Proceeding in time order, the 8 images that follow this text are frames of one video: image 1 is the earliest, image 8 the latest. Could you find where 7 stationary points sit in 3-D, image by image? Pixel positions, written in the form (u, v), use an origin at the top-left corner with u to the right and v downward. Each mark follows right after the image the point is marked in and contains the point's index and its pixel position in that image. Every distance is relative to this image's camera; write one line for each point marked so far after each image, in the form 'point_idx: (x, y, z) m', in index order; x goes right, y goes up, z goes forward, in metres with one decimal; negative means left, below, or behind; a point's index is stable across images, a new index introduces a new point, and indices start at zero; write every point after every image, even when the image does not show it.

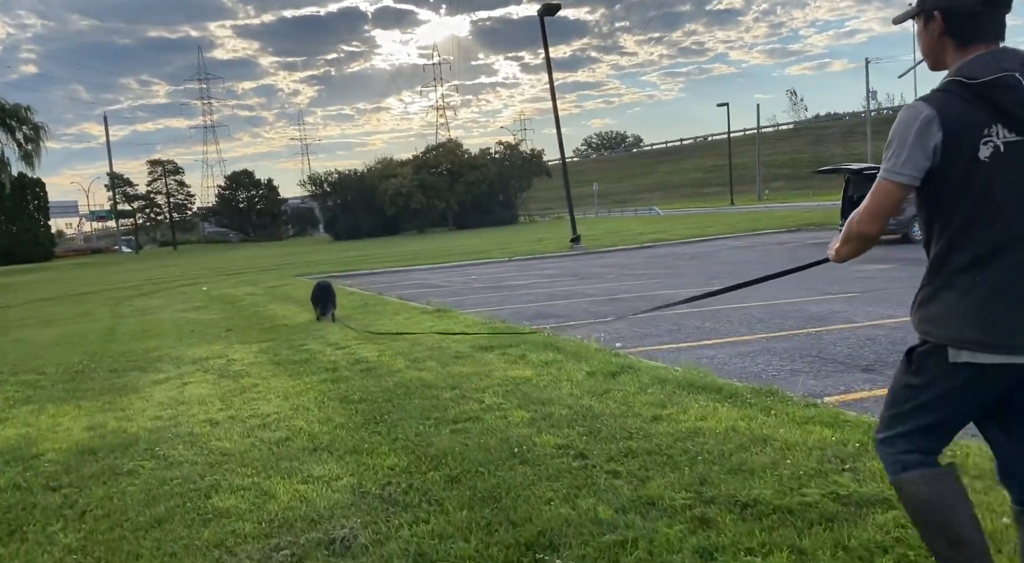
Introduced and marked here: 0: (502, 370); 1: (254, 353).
0: (-0.1, -0.6, +6.0) m
1: (-2.5, -0.7, +8.4) m
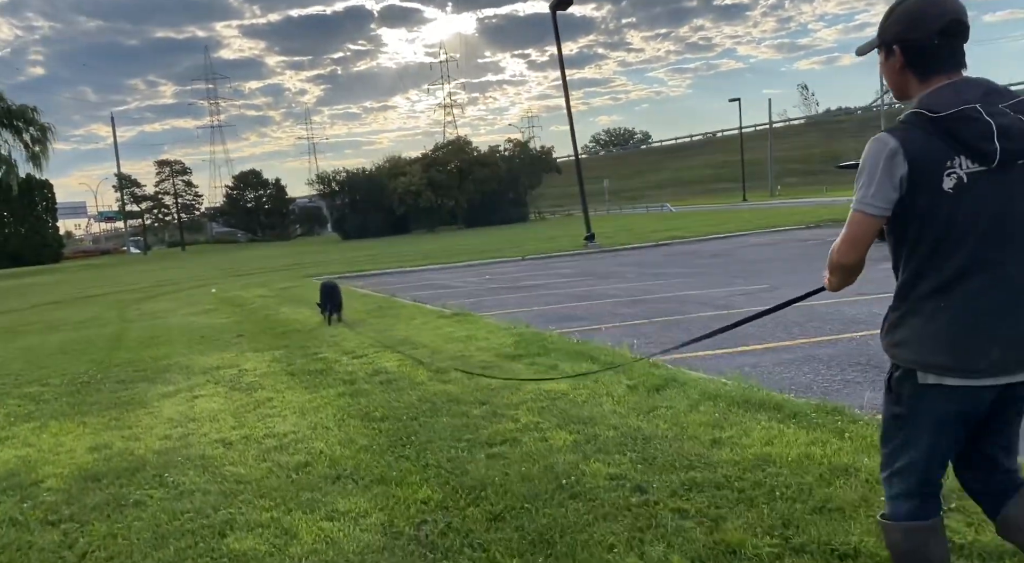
0: (+0.1, -0.7, +5.7) m
1: (-2.3, -0.8, +8.0) m
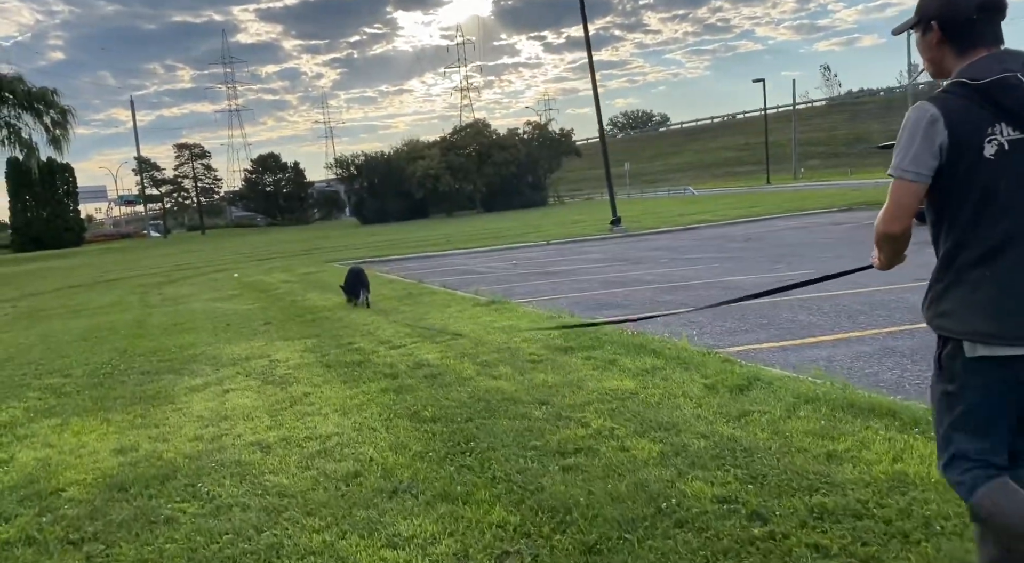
0: (+0.5, -0.6, +5.2) m
1: (-1.9, -0.6, +7.6) m
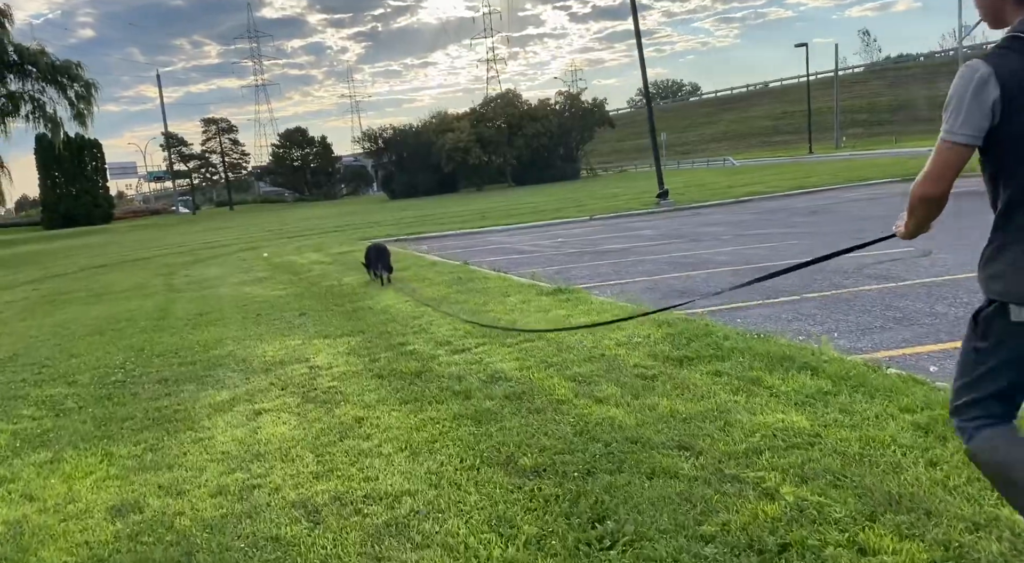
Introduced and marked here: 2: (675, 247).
0: (+1.0, -0.6, +3.9) m
1: (-1.3, -0.6, +6.4) m
2: (+2.9, +0.6, +14.9) m
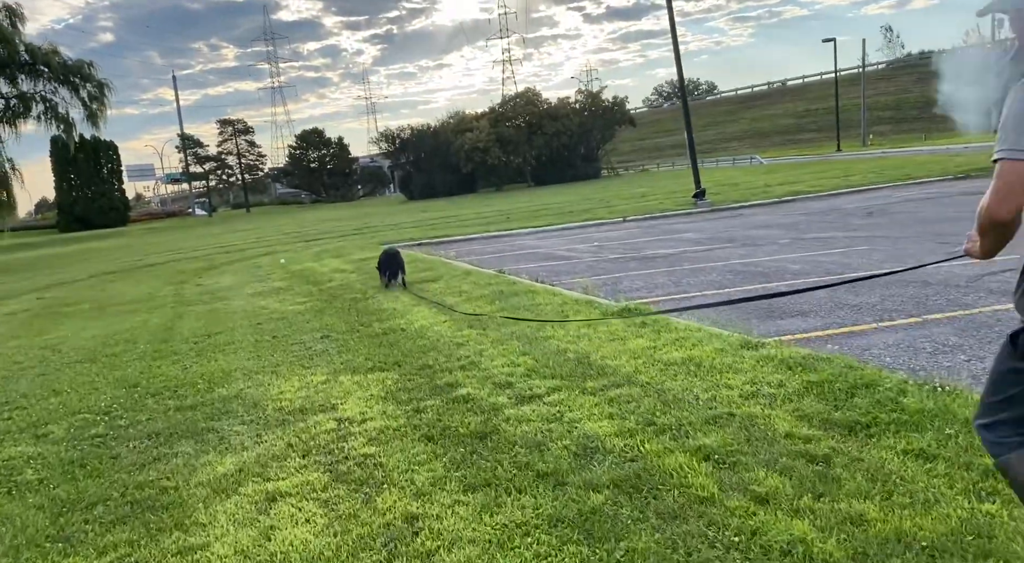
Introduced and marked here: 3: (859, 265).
0: (+1.5, -0.7, +2.5) m
1: (-0.8, -0.7, +5.0) m
2: (+3.5, +0.4, +13.5) m
3: (+4.2, +0.2, +10.2) m
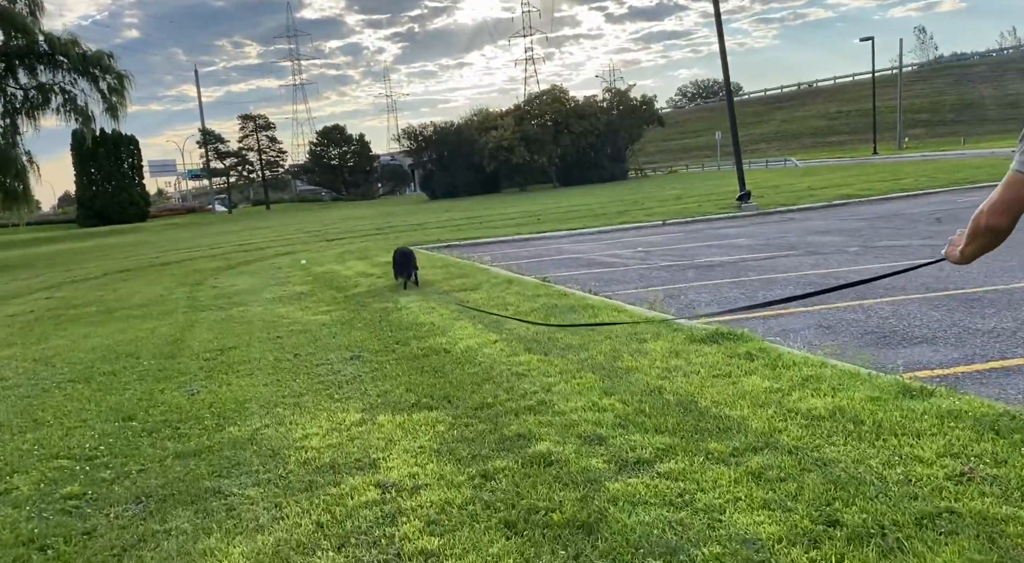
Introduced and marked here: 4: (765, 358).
0: (+1.8, -0.9, +1.3) m
1: (-0.4, -0.8, +3.9) m
2: (+4.1, +0.3, +12.3) m
3: (+4.7, 0.0, +9.0) m
4: (+1.5, -0.5, +5.2) m
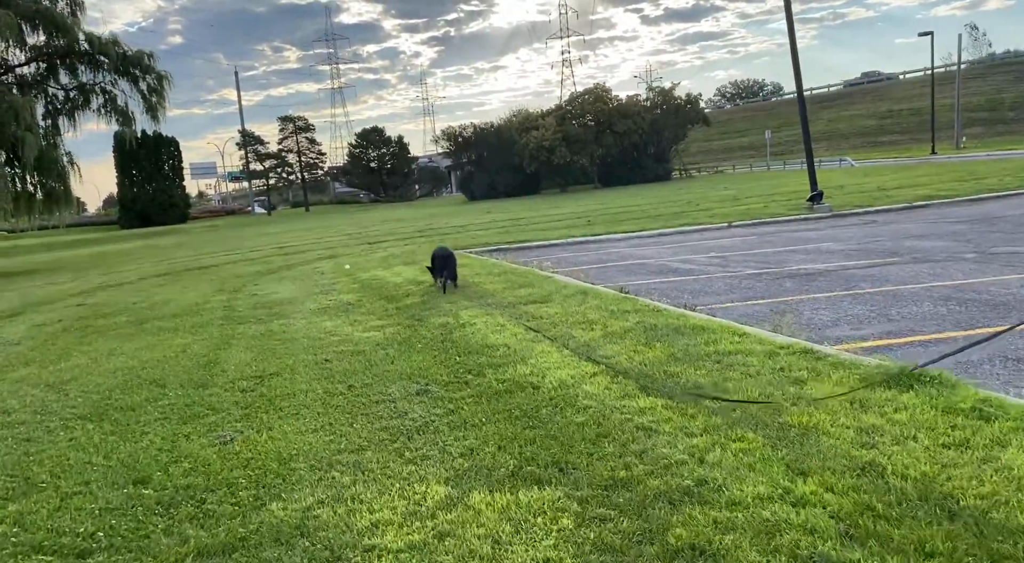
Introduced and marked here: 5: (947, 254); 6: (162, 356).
0: (+2.3, -1.0, -0.1) m
1: (+0.2, -0.9, +2.5) m
2: (+5.0, +0.1, +10.7) m
3: (+5.5, -0.2, +7.4) m
4: (+2.2, -0.6, +3.7) m
5: (+6.3, +0.4, +12.4) m
6: (-3.5, -0.7, +8.6) m
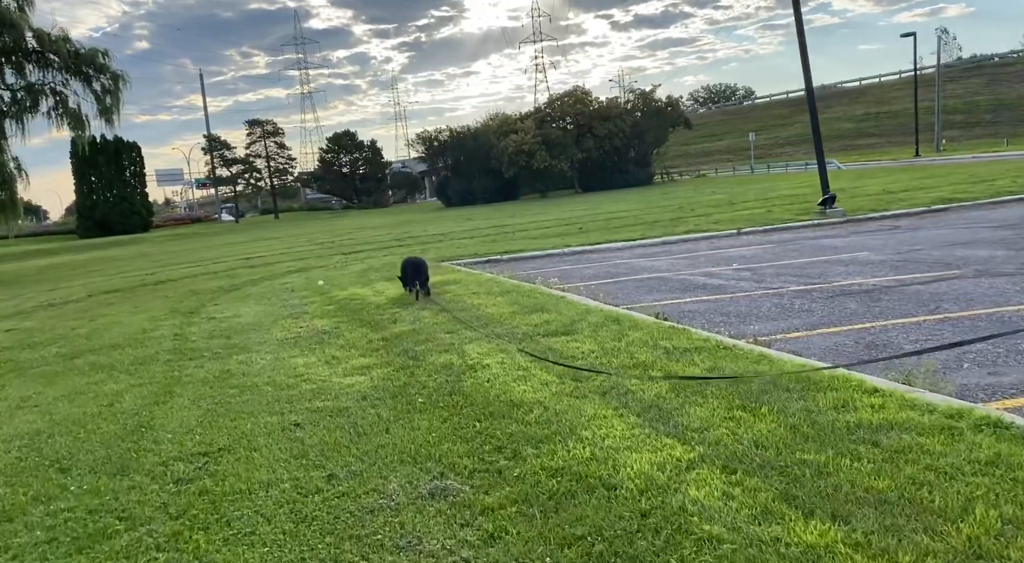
0: (+2.7, -1.1, -1.9) m
1: (+0.6, -1.1, +0.7) m
2: (+5.1, -0.1, +9.0) m
3: (+5.7, -0.3, +5.7) m
4: (+2.5, -0.8, +1.9) m
5: (+6.4, +0.2, +10.7) m
6: (-3.3, -1.0, +6.6) m
